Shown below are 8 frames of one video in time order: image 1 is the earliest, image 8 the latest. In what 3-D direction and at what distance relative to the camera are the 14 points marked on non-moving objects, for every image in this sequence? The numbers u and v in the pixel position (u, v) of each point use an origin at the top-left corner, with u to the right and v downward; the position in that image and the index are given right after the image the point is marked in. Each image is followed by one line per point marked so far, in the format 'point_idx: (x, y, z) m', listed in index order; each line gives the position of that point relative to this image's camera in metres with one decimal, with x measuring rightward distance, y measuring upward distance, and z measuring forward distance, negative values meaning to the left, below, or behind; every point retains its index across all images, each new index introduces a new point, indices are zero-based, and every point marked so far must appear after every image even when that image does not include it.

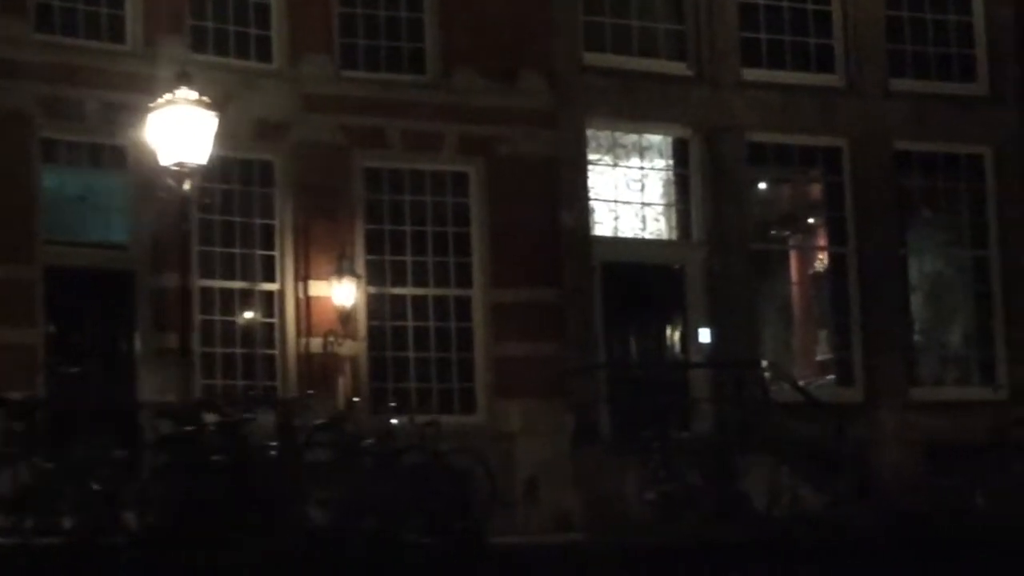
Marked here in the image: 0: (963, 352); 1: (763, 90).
0: (+3.9, -0.6, +18.5) m
1: (+2.1, +1.7, +17.7) m
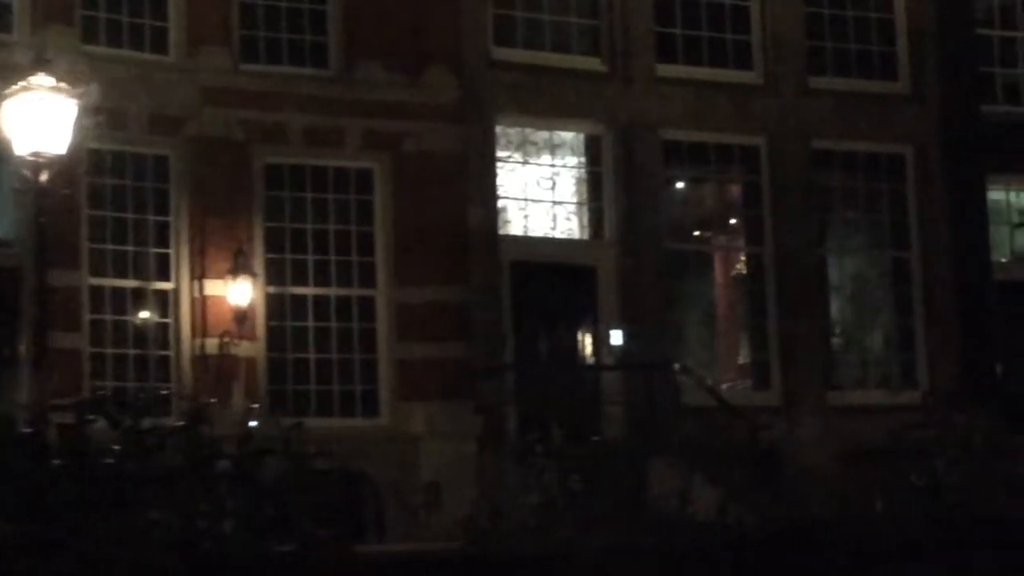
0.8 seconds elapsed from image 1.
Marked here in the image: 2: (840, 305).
0: (+3.2, -0.6, +18.1) m
1: (+1.4, +1.7, +17.3) m
2: (+2.8, -0.2, +18.0) m
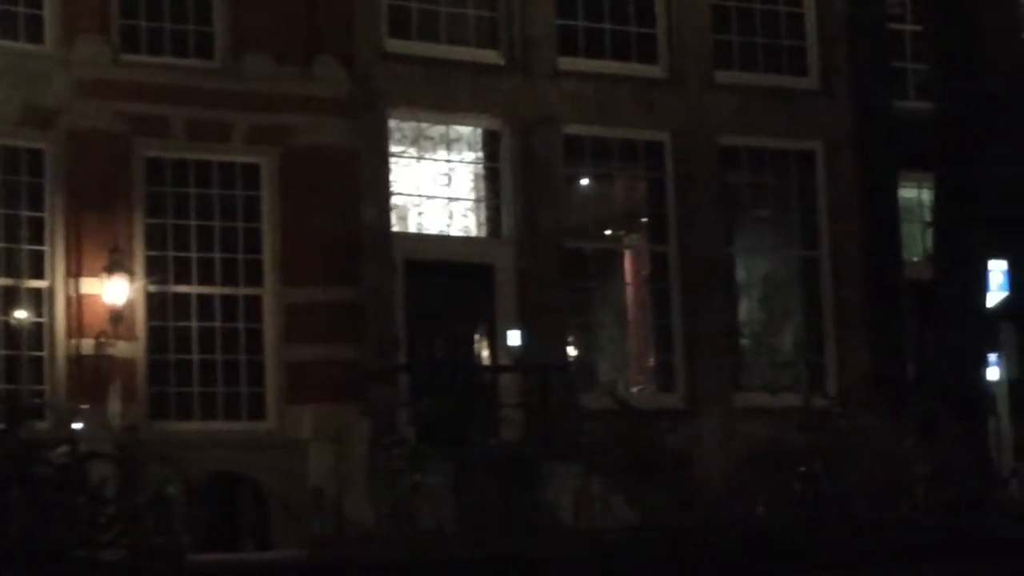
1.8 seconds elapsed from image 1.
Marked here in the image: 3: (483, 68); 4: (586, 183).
0: (+2.3, -0.6, +17.7) m
1: (+0.5, +1.7, +16.9) m
2: (+2.0, -0.2, +17.6) m
3: (-0.2, +1.7, +16.5) m
4: (+0.6, +0.8, +16.9) m
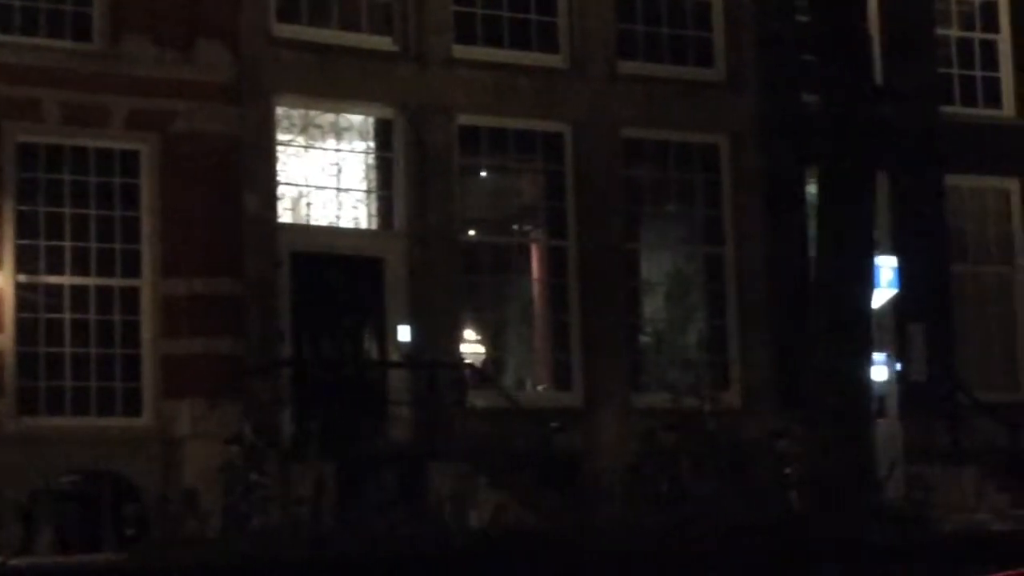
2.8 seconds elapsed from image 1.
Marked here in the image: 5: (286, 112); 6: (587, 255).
0: (+1.5, -0.6, +17.3) m
1: (-0.3, +1.7, +16.4) m
2: (+1.1, -0.1, +17.2) m
3: (-1.0, +1.8, +16.0) m
4: (-0.2, +0.9, +16.5) m
5: (-1.7, +1.3, +15.6) m
6: (+0.6, +0.3, +16.7) m
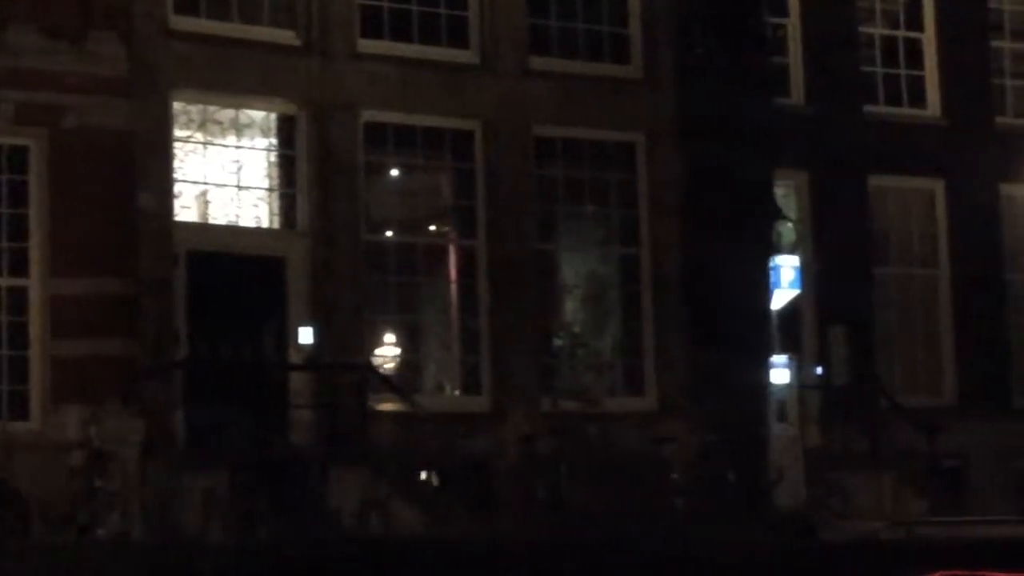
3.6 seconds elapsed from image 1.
0: (+0.8, -0.6, +16.9) m
1: (-1.0, +1.7, +16.0) m
2: (+0.4, -0.1, +16.8) m
3: (-1.7, +1.8, +15.5) m
4: (-0.9, +0.9, +16.1) m
5: (-2.3, +1.3, +15.1) m
6: (-0.1, +0.3, +16.3) m
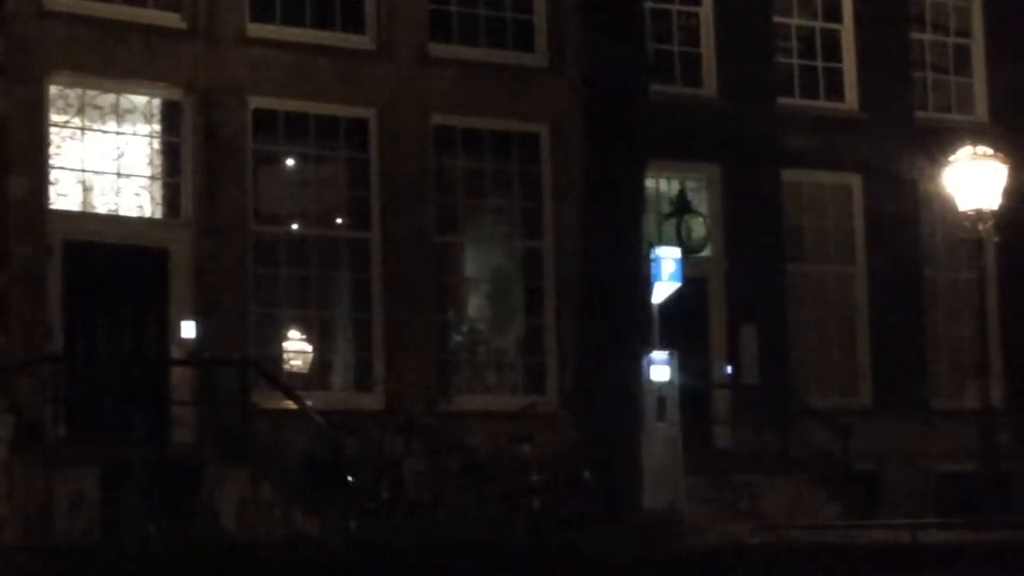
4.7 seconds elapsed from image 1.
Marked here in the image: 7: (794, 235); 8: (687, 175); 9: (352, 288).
0: (0.0, -0.5, +16.4) m
1: (-1.7, +1.7, +15.4) m
2: (-0.4, -0.1, +16.2) m
3: (-2.5, +1.8, +15.0) m
4: (-1.7, +0.9, +15.5) m
5: (-3.1, +1.4, +14.6) m
6: (-0.9, +0.3, +15.7) m
7: (+2.4, +0.5, +18.1) m
8: (+1.4, +0.9, +17.6) m
9: (-1.2, 0.0, +15.7) m
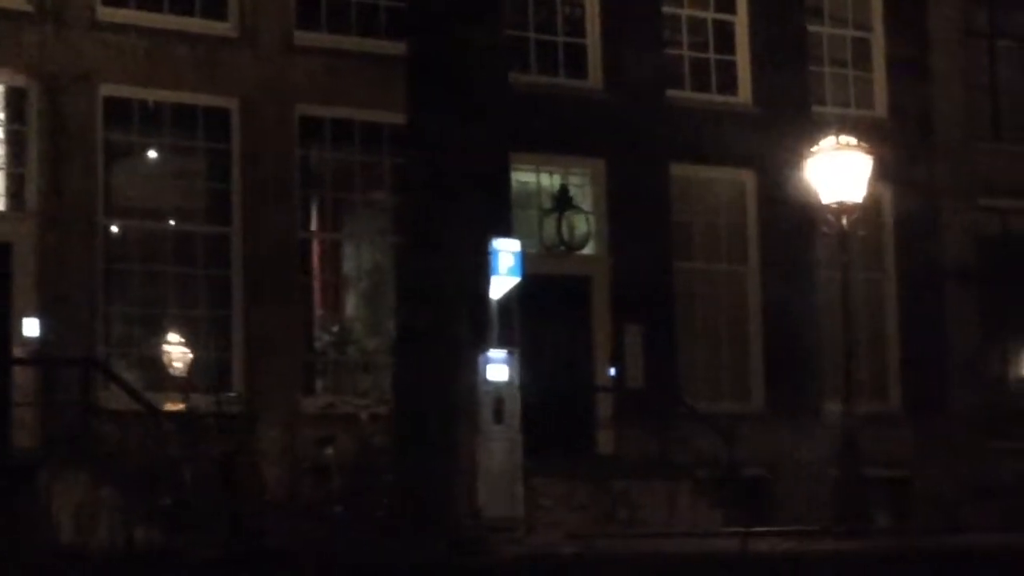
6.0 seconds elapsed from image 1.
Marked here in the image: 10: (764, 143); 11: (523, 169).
0: (-1.0, -0.5, +15.7) m
1: (-2.7, +1.8, +14.7) m
2: (-1.3, -0.1, +15.6) m
3: (-3.4, +1.8, +14.3) m
4: (-2.6, +0.9, +14.8) m
5: (-4.0, +1.4, +13.8) m
6: (-1.8, +0.3, +15.1) m
7: (+1.4, +0.5, +17.5) m
8: (+0.5, +1.0, +17.0) m
9: (-2.1, 0.0, +15.0) m
10: (+2.1, +1.2, +17.9) m
11: (+0.1, +0.9, +16.8) m
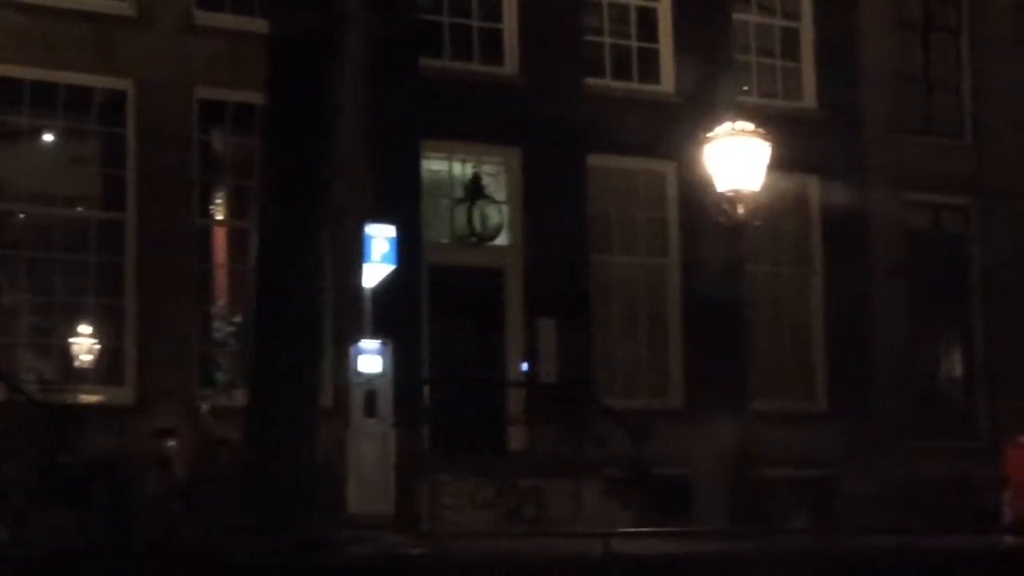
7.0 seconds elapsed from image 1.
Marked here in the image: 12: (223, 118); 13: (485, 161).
0: (-1.7, -0.4, +15.2) m
1: (-3.3, +1.9, +14.2) m
2: (-2.0, 0.0, +15.1) m
3: (-4.0, +1.9, +13.7) m
4: (-3.3, +1.0, +14.3) m
5: (-4.7, +1.5, +13.3) m
6: (-2.5, +0.4, +14.6) m
7: (+0.7, +0.5, +17.0) m
8: (-0.2, +1.0, +16.5) m
9: (-2.8, +0.1, +14.5) m
10: (+1.4, +1.3, +17.4) m
11: (-0.6, +1.0, +16.3) m
12: (-2.0, +1.2, +15.2) m
13: (-0.2, +1.0, +16.6) m
